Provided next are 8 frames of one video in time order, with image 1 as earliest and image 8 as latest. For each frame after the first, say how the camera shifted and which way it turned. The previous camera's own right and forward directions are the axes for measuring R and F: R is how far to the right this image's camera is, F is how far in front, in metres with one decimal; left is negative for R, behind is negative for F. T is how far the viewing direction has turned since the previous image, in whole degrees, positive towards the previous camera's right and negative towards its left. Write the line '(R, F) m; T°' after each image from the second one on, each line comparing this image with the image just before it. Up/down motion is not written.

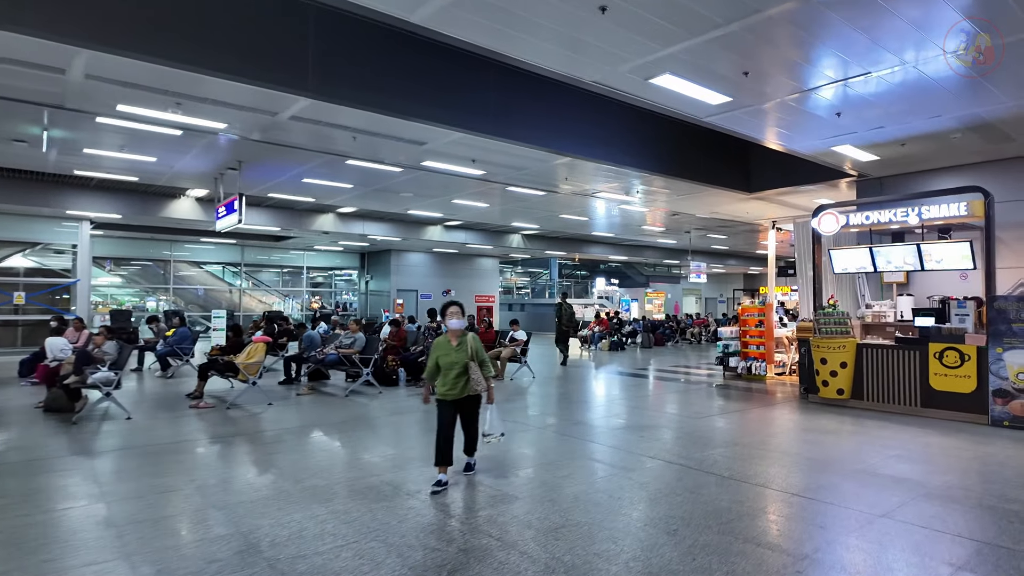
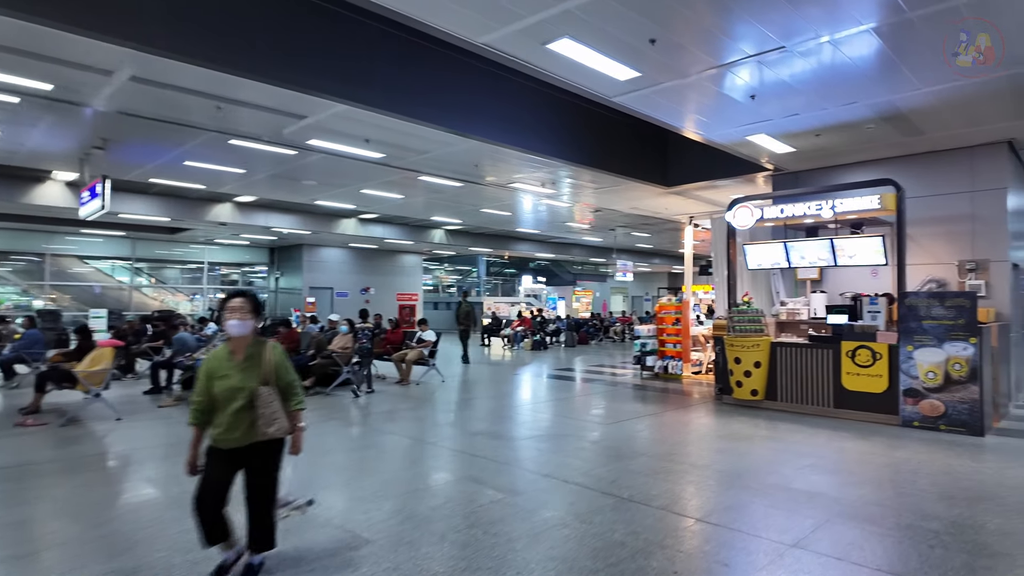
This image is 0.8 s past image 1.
(+0.5, +0.7) m; +6°
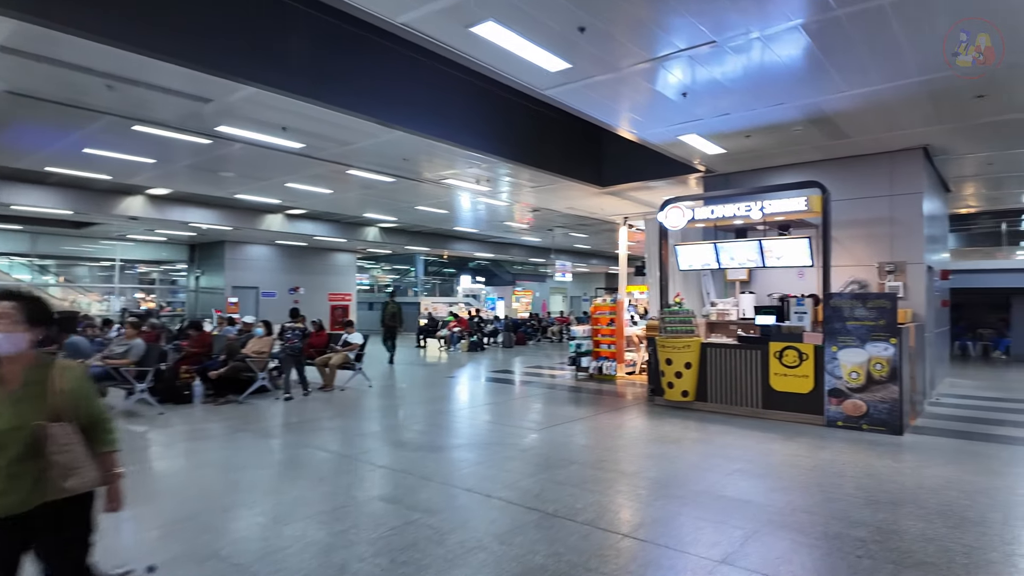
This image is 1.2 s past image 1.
(+0.2, +0.3) m; +6°
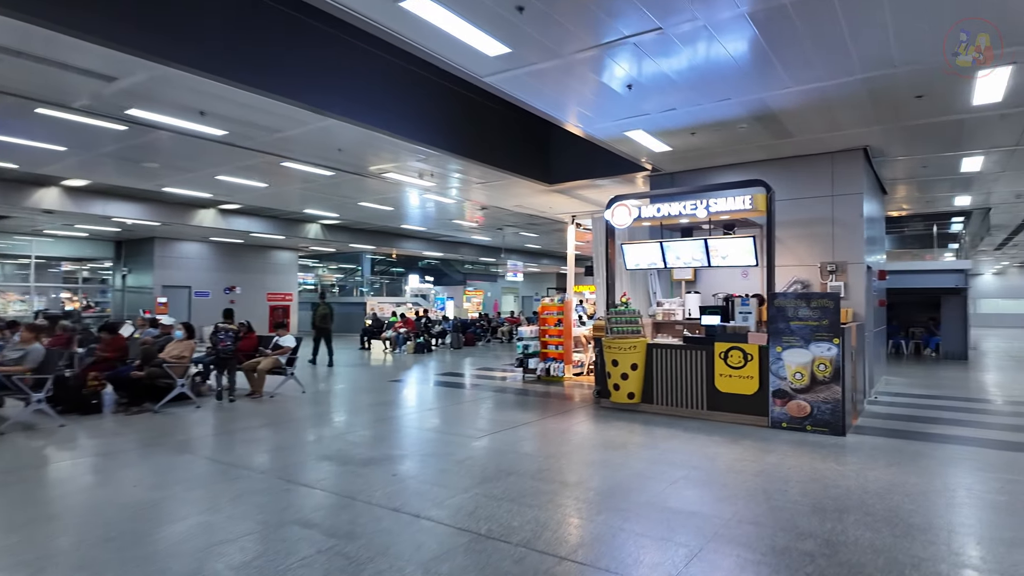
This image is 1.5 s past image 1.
(+0.1, +0.3) m; +5°
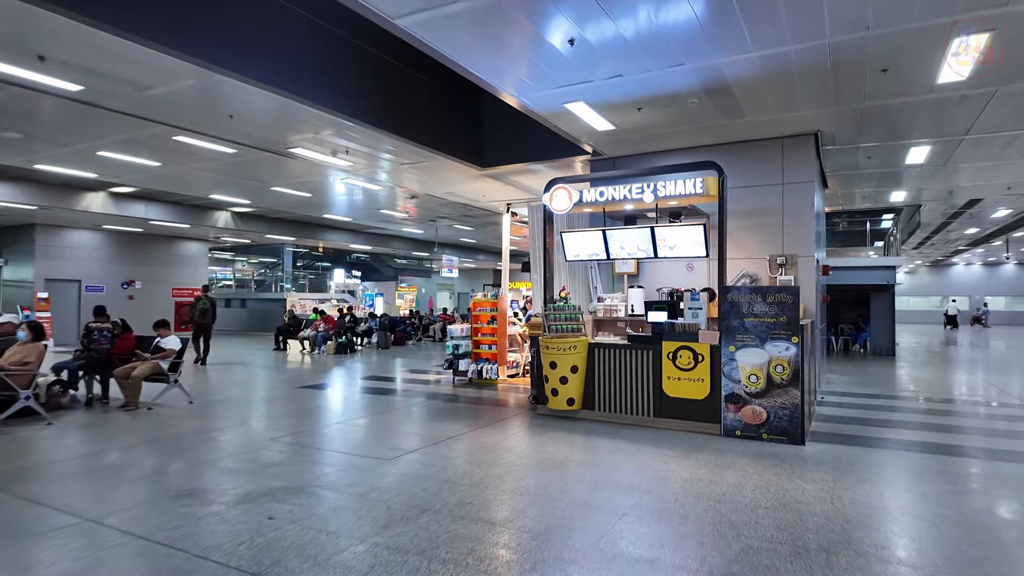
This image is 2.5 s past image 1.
(+0.1, +0.9) m; +6°
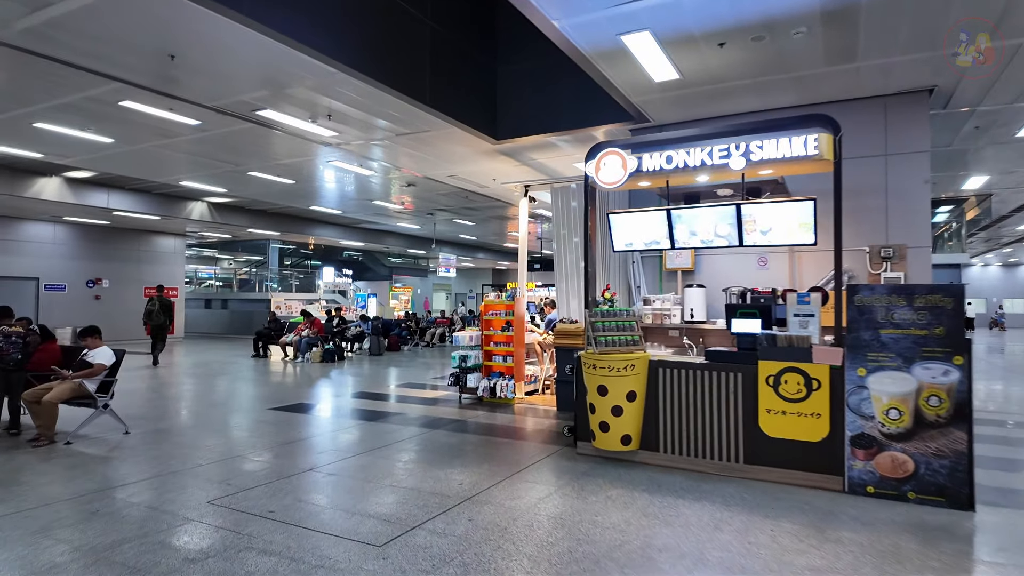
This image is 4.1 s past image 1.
(-0.3, +1.6) m; +1°
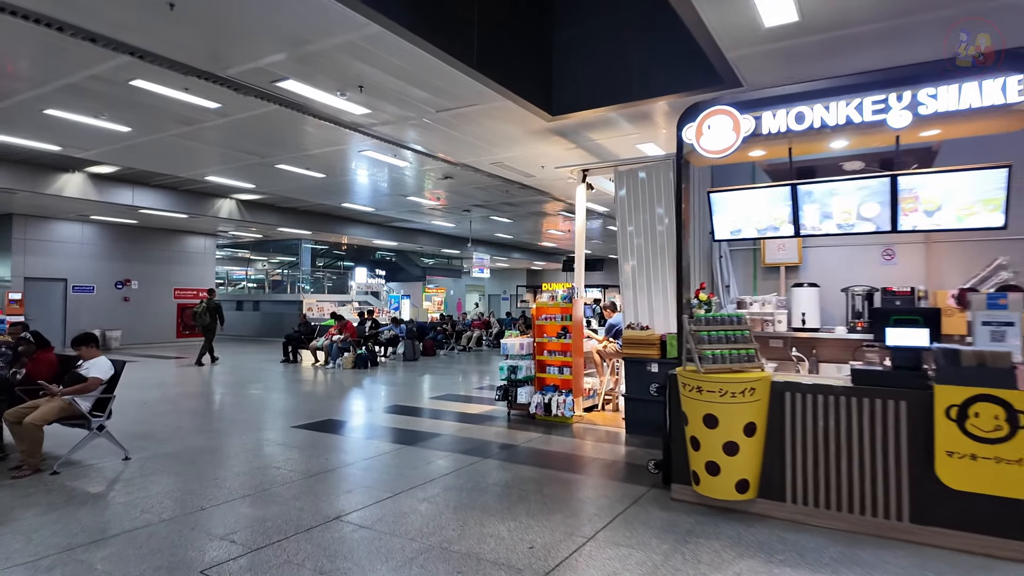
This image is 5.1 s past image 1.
(-0.3, +1.0) m; -3°
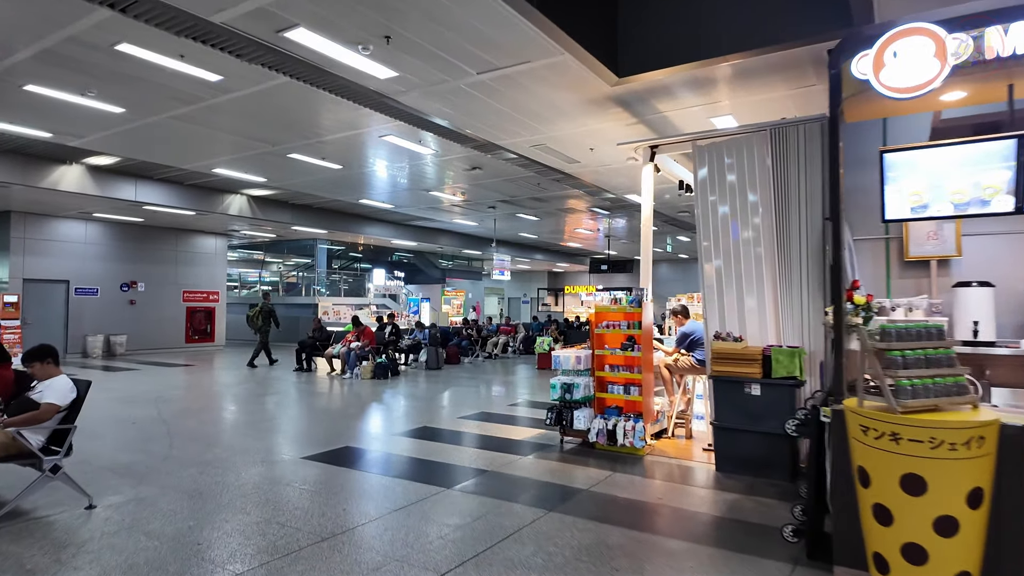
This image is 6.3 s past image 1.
(-0.4, +1.1) m; -1°
